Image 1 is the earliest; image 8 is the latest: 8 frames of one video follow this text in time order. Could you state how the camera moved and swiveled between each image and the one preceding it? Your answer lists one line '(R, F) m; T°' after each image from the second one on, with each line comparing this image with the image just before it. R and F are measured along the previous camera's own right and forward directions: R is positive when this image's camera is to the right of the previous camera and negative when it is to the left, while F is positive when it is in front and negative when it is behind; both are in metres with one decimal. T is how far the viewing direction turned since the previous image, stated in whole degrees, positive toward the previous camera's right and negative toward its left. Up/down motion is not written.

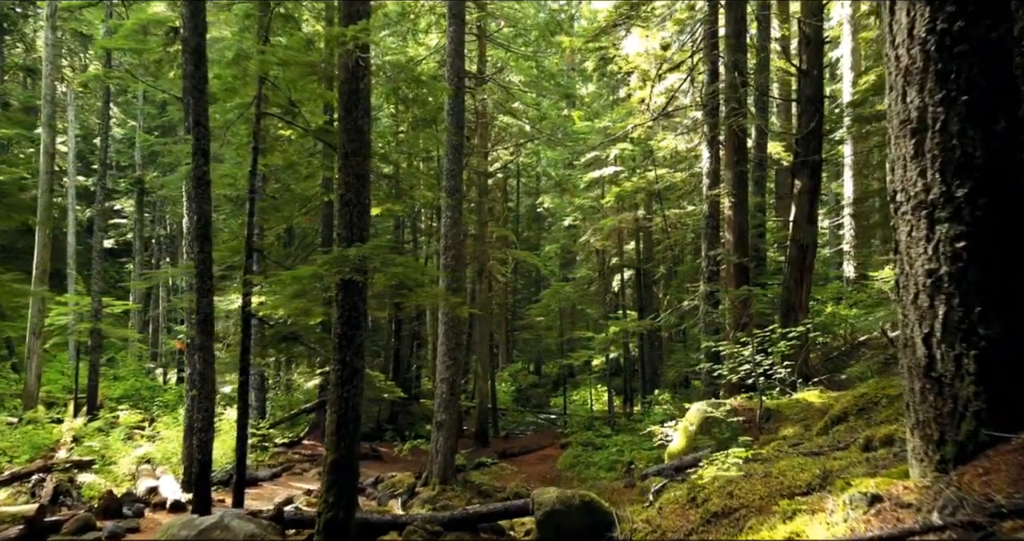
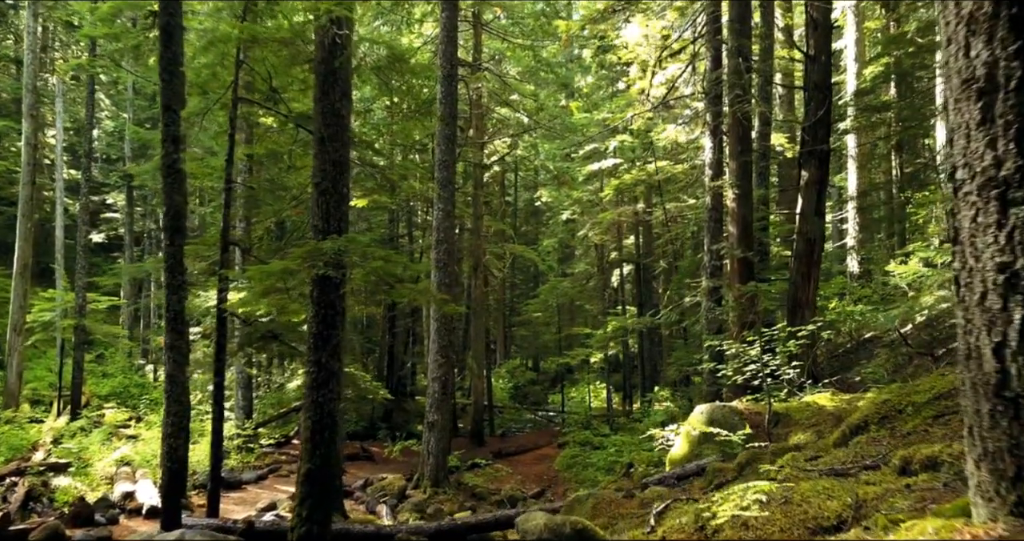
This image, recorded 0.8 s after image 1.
(+0.1, +0.5) m; 0°
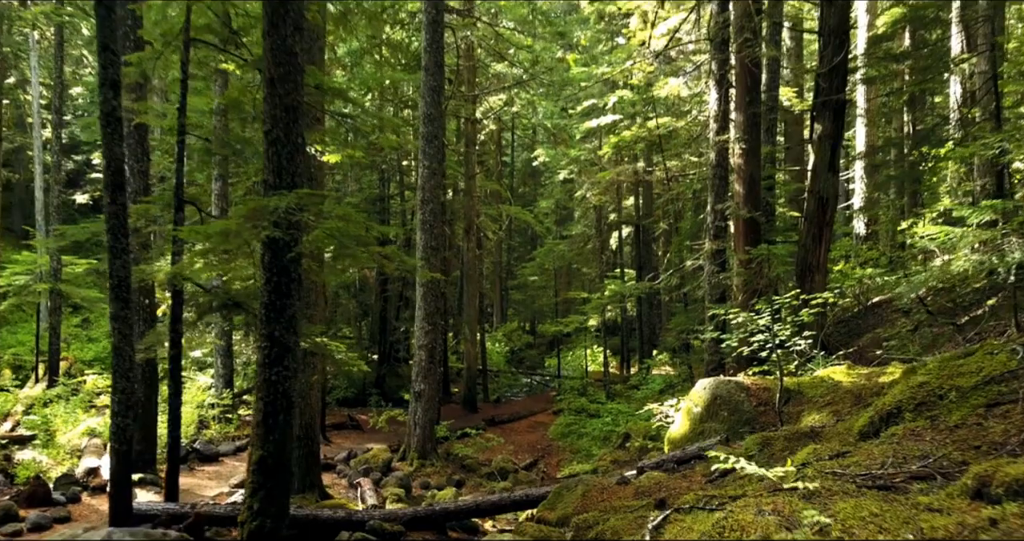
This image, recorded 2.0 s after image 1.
(+0.2, +0.8) m; 0°
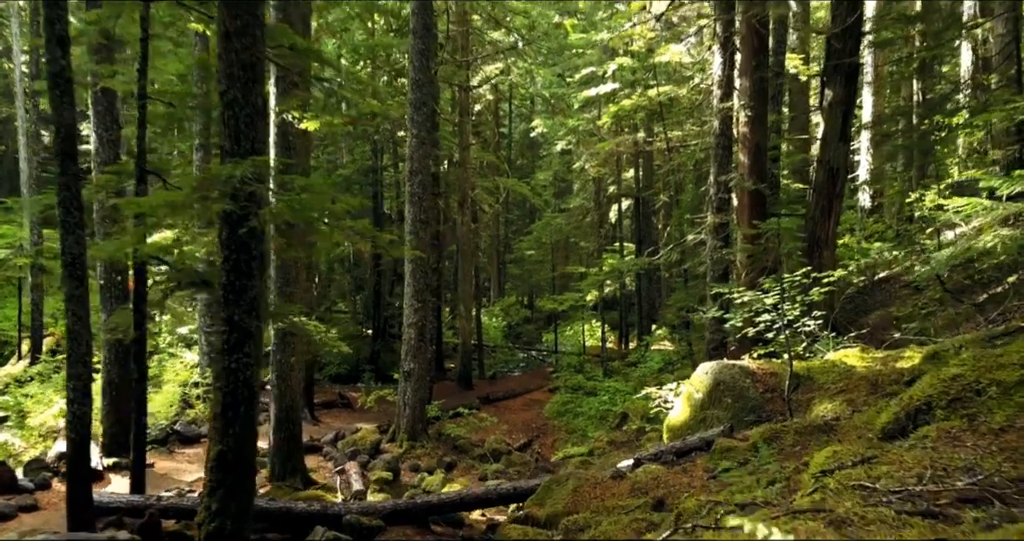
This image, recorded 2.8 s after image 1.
(+0.1, +0.5) m; 0°
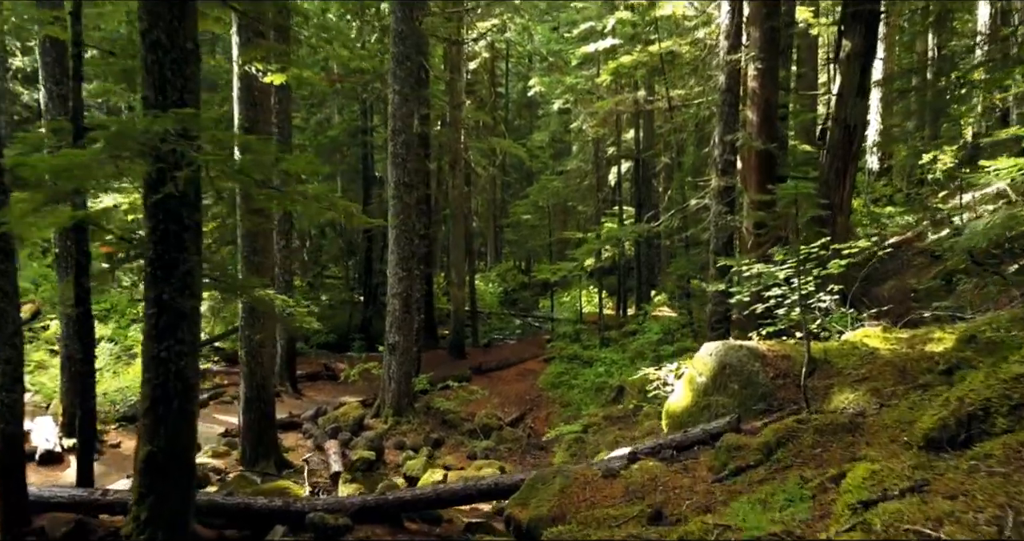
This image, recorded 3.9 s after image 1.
(+0.1, +0.7) m; 0°
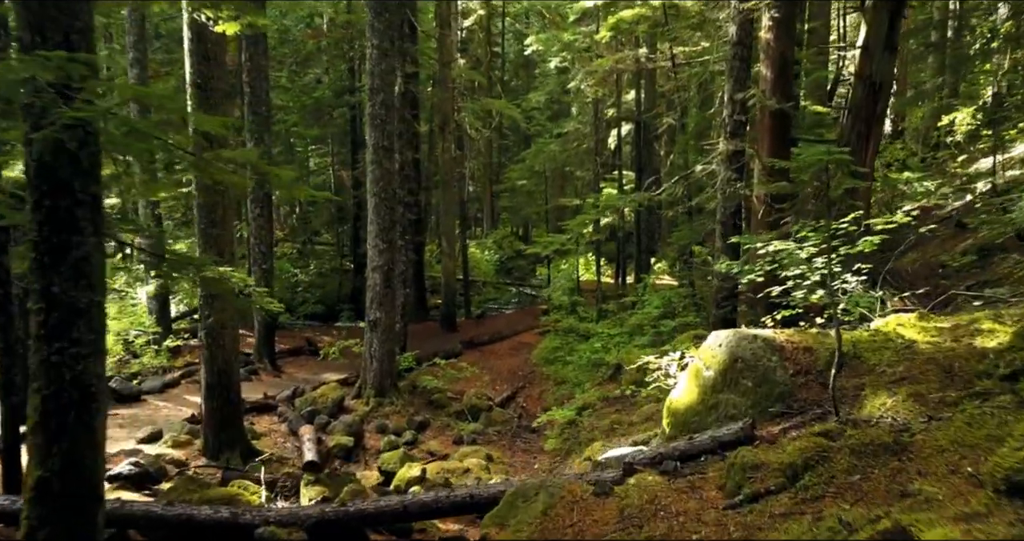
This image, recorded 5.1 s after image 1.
(+0.1, +0.8) m; 0°
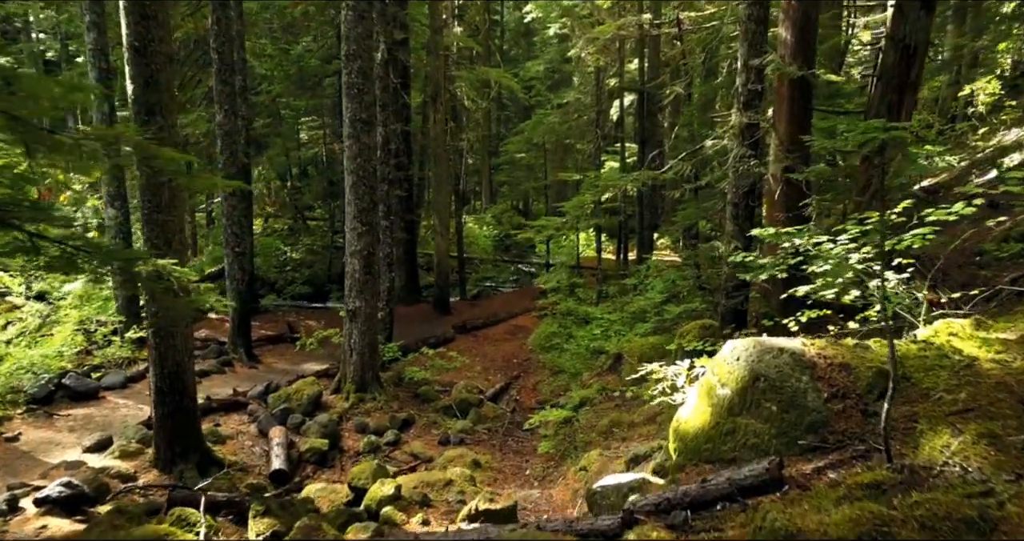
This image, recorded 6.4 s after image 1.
(+0.2, +0.9) m; 0°
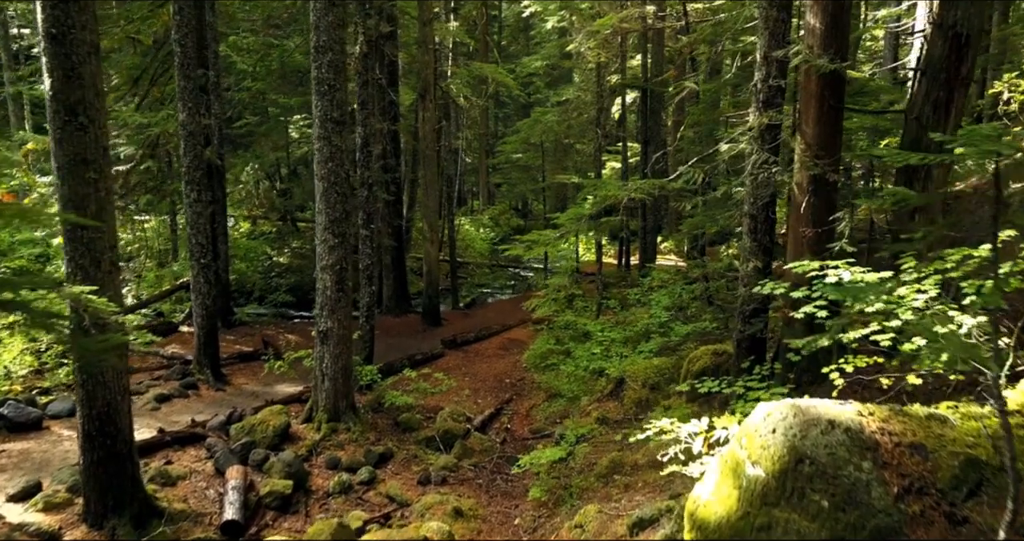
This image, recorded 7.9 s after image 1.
(+0.1, +1.0) m; 0°
